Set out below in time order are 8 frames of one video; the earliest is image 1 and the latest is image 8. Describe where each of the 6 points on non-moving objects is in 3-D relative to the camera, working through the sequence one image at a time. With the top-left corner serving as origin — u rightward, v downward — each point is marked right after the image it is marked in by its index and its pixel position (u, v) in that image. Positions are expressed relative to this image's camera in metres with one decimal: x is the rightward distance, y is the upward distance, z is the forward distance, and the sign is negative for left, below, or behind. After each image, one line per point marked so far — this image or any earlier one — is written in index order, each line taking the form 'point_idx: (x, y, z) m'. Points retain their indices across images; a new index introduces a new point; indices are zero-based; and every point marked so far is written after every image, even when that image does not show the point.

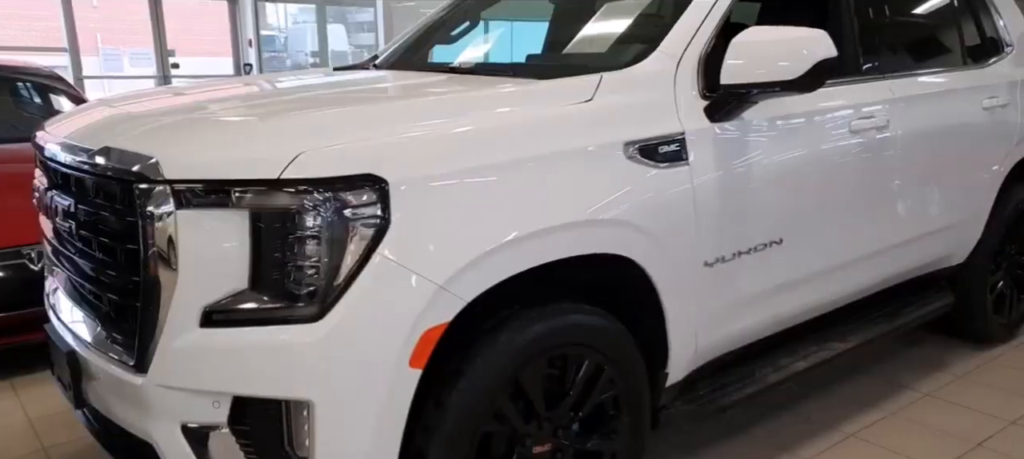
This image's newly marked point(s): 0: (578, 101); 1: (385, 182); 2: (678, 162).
0: (+0.2, +0.3, +2.2) m
1: (-0.3, +0.1, +1.8) m
2: (+0.5, +0.2, +2.3) m
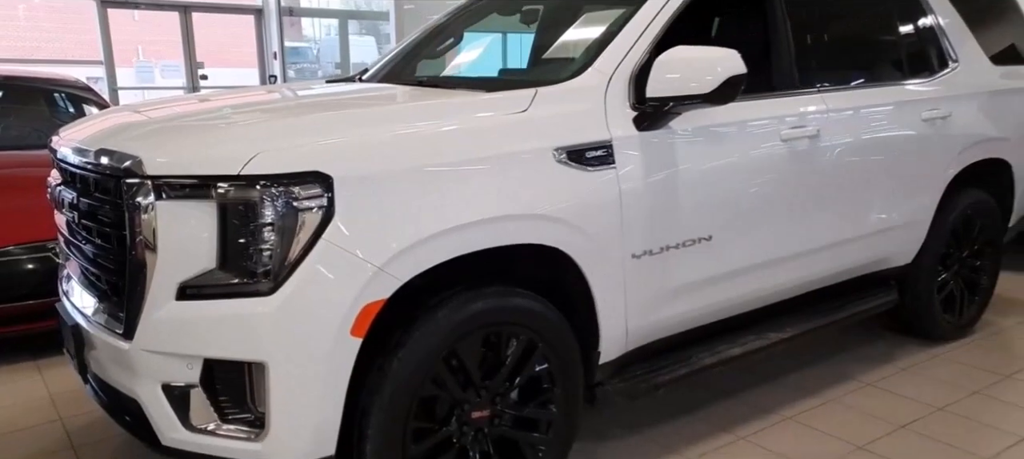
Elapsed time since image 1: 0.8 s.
0: (0.0, +0.4, +2.5) m
1: (-0.5, +0.1, +2.1) m
2: (+0.3, +0.2, +2.6) m
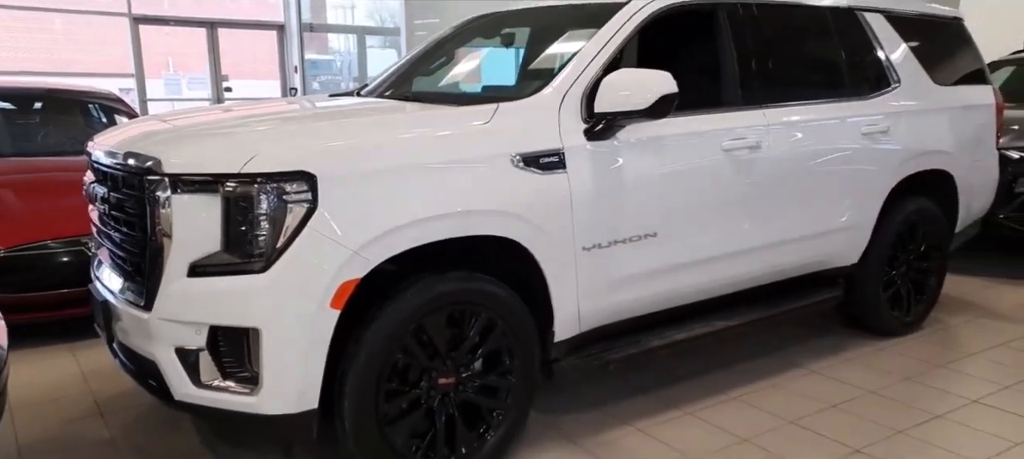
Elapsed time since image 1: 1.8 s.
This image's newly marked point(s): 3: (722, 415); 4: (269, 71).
0: (-0.1, +0.4, +2.9) m
1: (-0.6, +0.2, +2.5) m
2: (+0.2, +0.2, +3.0) m
3: (+0.9, -0.8, +3.4) m
4: (-3.8, +2.5, +12.8) m
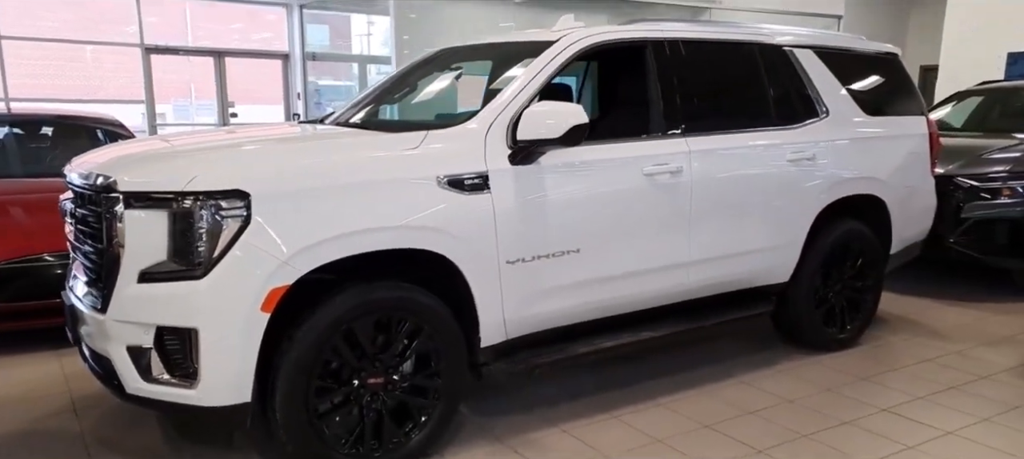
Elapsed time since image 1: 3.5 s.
0: (-0.4, +0.3, +3.2) m
1: (-0.9, +0.1, +2.9) m
2: (-0.1, +0.2, +3.3) m
3: (+0.6, -0.9, +3.7) m
4: (-3.8, +2.2, +13.3) m
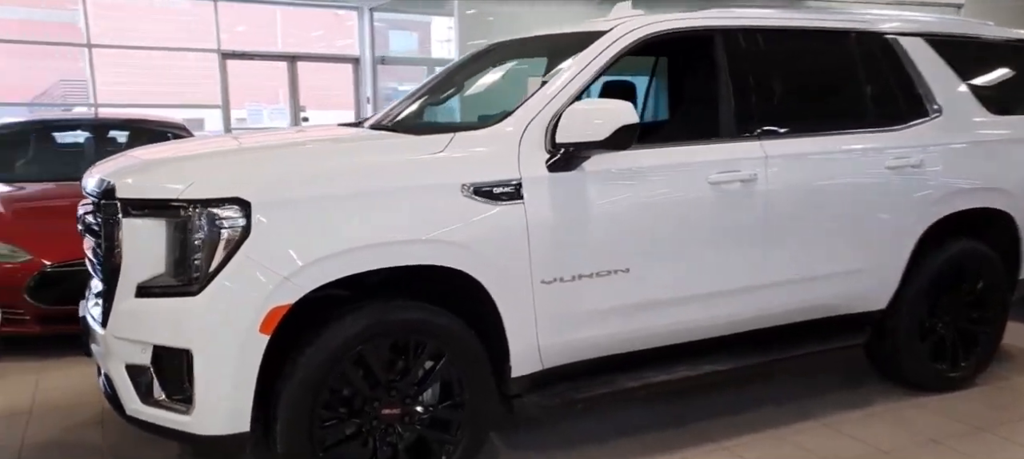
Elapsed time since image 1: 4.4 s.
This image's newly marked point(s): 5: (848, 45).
0: (-0.3, +0.3, +2.9) m
1: (-0.8, +0.1, +2.6) m
2: (0.0, +0.1, +2.9) m
3: (+0.8, -0.9, +3.2) m
4: (-2.3, +2.1, +13.3) m
5: (+1.5, +0.8, +3.7) m
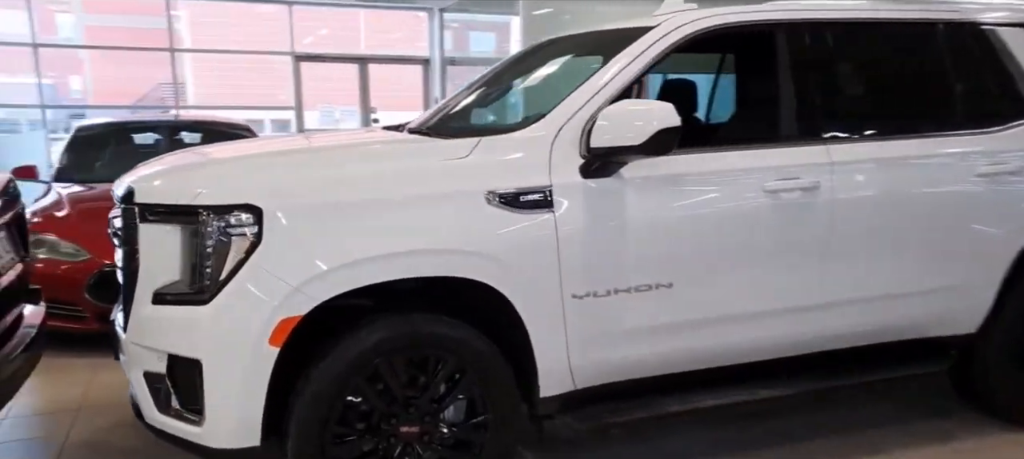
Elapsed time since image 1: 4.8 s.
0: (-0.2, +0.2, +2.7) m
1: (-0.8, +0.1, +2.5) m
2: (+0.1, +0.1, +2.7) m
3: (+0.9, -1.0, +2.9) m
4: (-1.0, +2.1, +13.3) m
5: (+1.7, +0.8, +3.3) m
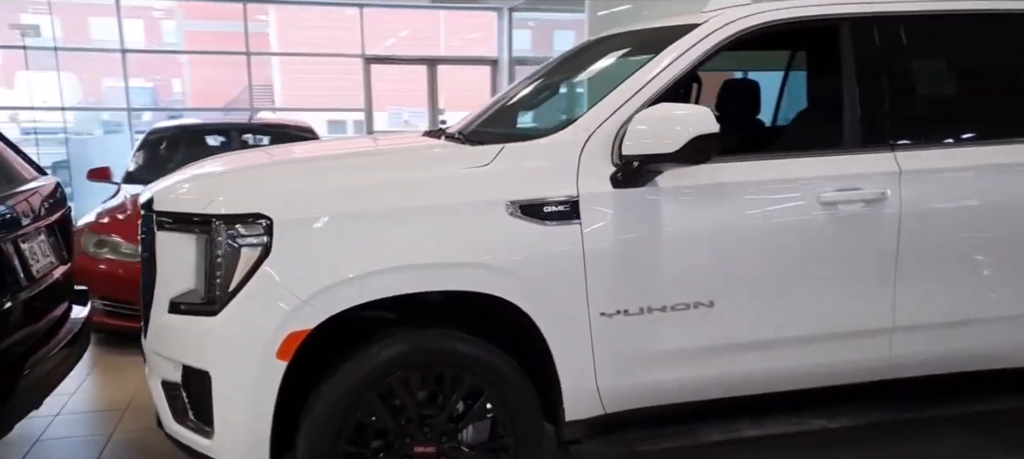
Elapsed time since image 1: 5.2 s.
0: (-0.1, +0.2, +2.6) m
1: (-0.7, 0.0, +2.4) m
2: (+0.2, 0.0, +2.5) m
3: (+0.9, -1.0, +2.6) m
4: (+0.3, +2.0, +13.2) m
5: (+1.9, +0.7, +3.0) m
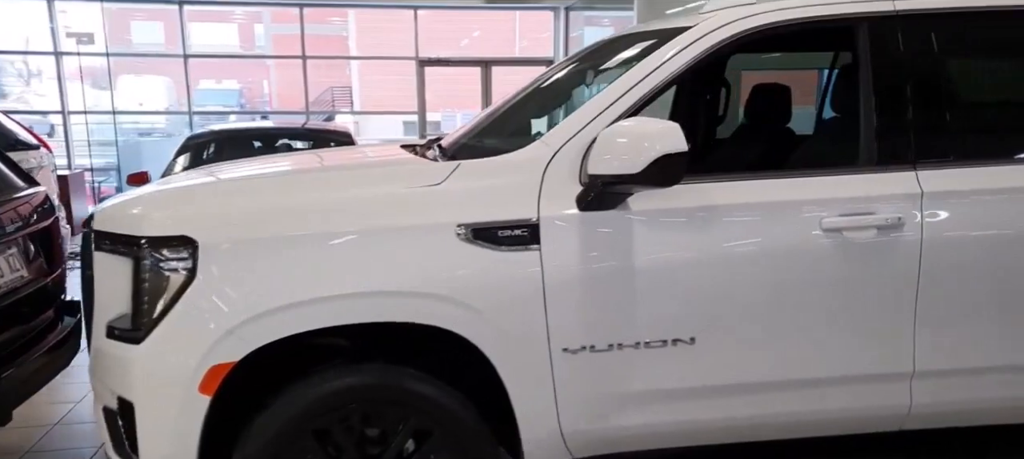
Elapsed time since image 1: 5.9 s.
0: (-0.2, +0.1, +2.4) m
1: (-0.9, 0.0, +2.3) m
2: (0.0, 0.0, +2.3) m
3: (+0.8, -1.1, +2.3) m
4: (+1.5, +2.0, +12.8) m
5: (+1.8, +0.6, +2.5) m
